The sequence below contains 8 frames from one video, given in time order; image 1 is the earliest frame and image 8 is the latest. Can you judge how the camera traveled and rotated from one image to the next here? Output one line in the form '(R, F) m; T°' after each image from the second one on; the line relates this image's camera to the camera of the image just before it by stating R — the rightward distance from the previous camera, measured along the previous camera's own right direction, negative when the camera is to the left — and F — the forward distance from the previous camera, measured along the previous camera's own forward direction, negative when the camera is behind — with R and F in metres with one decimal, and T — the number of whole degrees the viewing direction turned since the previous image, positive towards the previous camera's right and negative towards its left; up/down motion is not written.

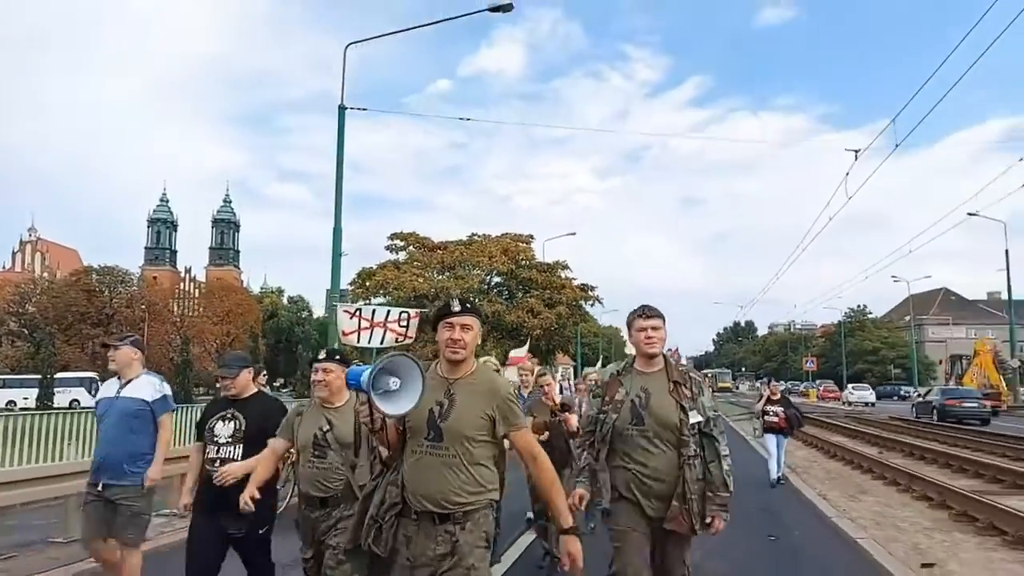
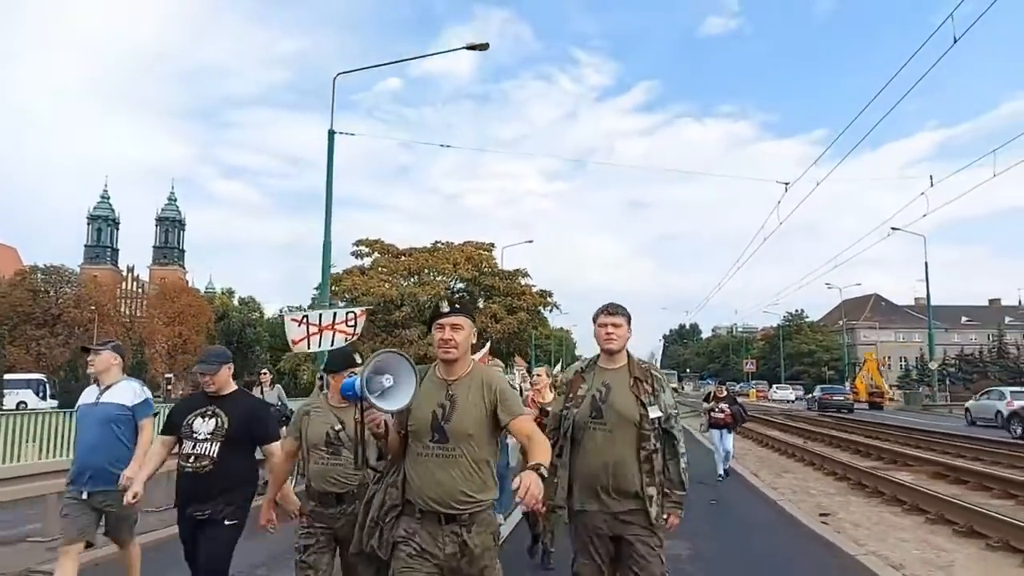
(-0.2, -0.8) m; +3°
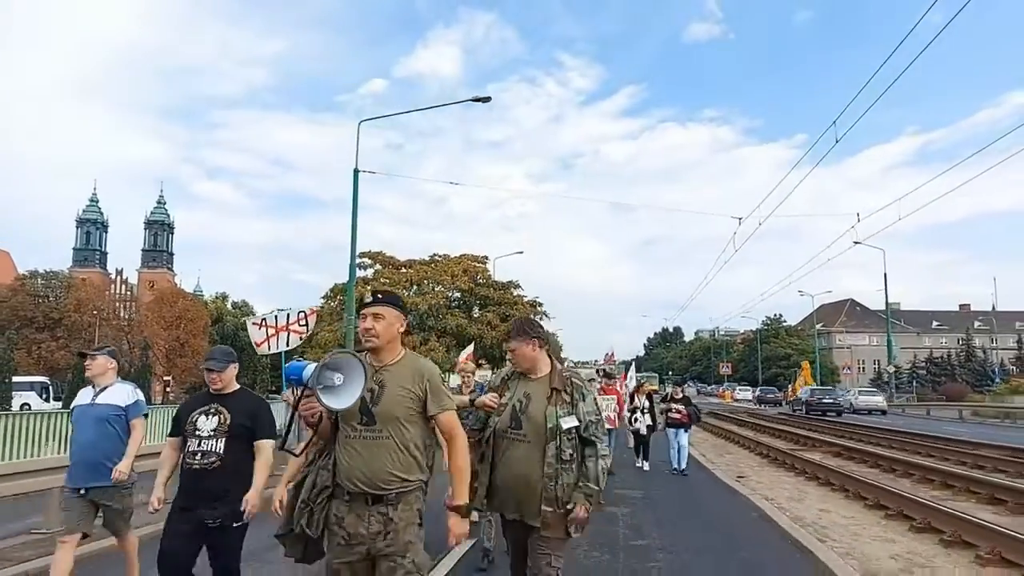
(-0.1, -1.3) m; +1°
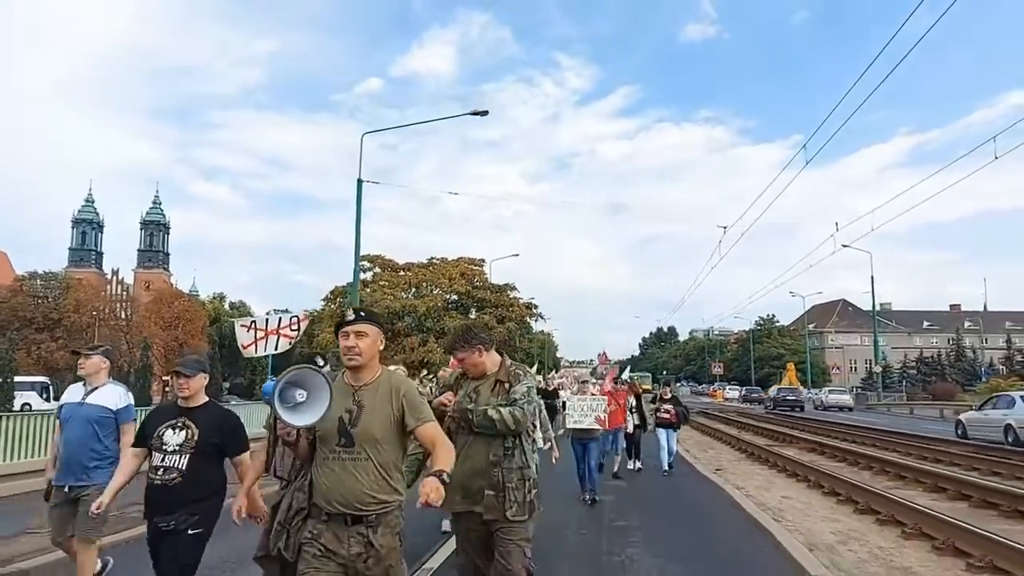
(0.0, -0.4) m; 0°
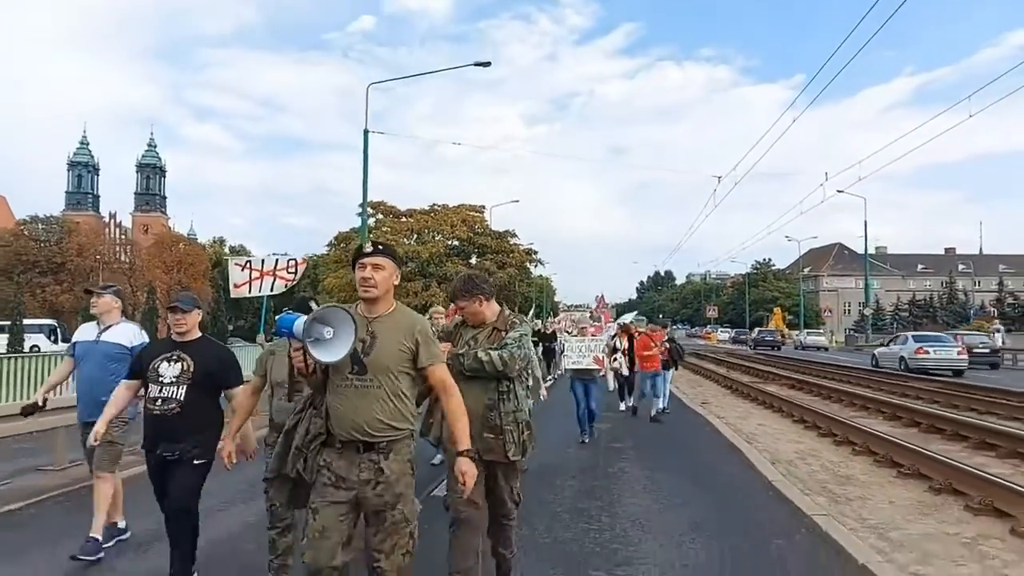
(0.0, -0.4) m; 0°
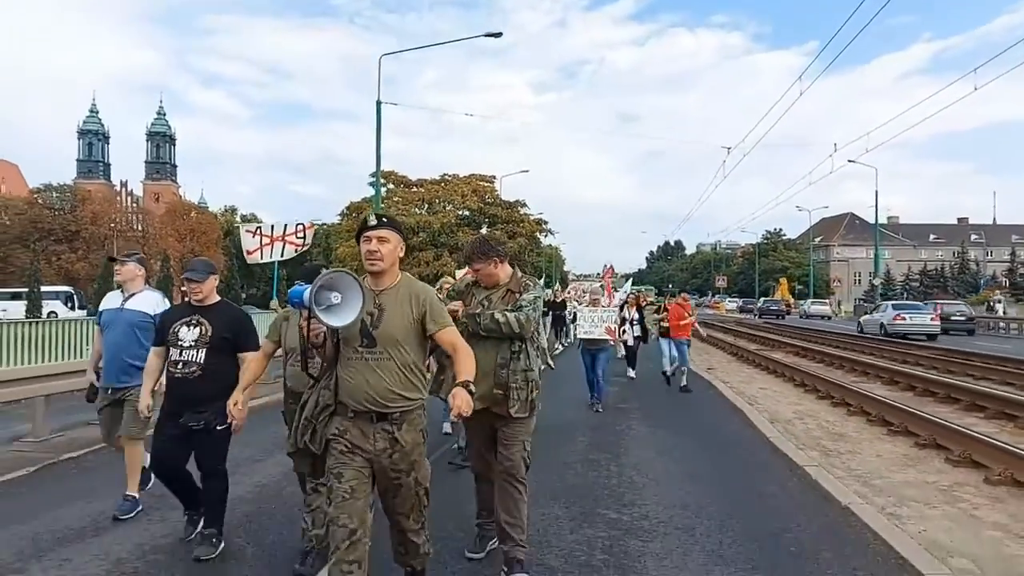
(0.0, -0.2) m; -1°
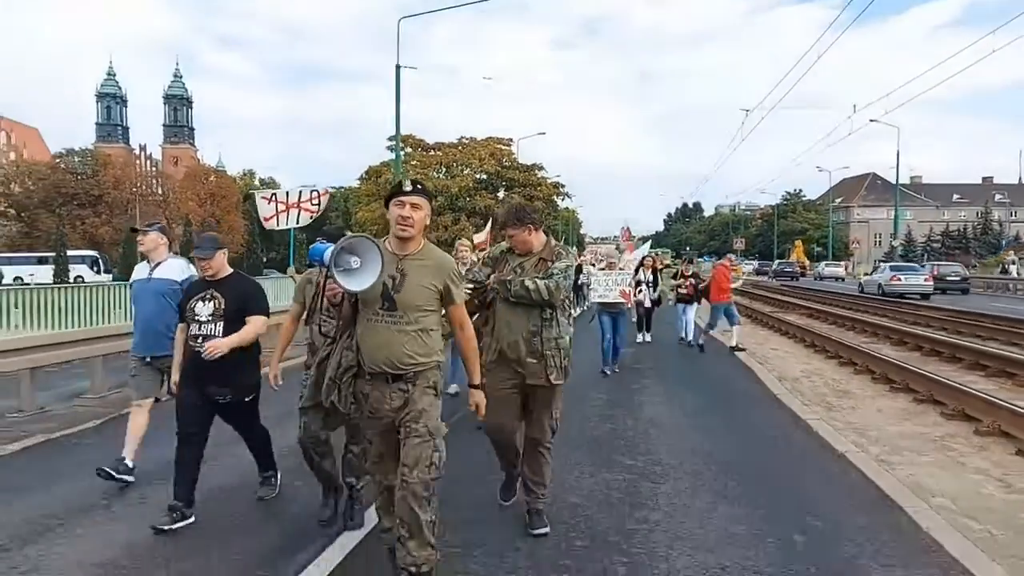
(0.0, -0.2) m; -1°
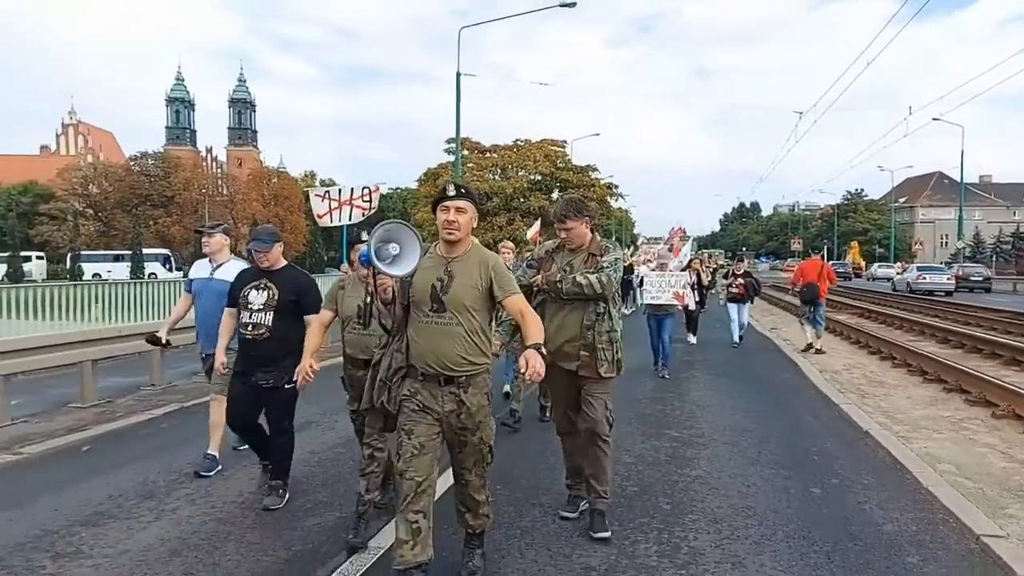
(0.0, -0.3) m; -4°
